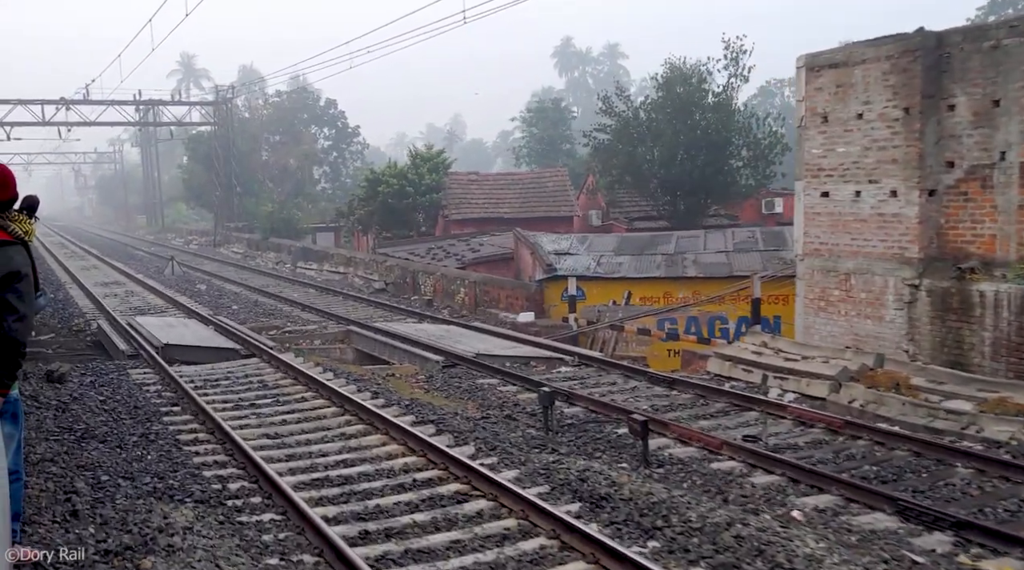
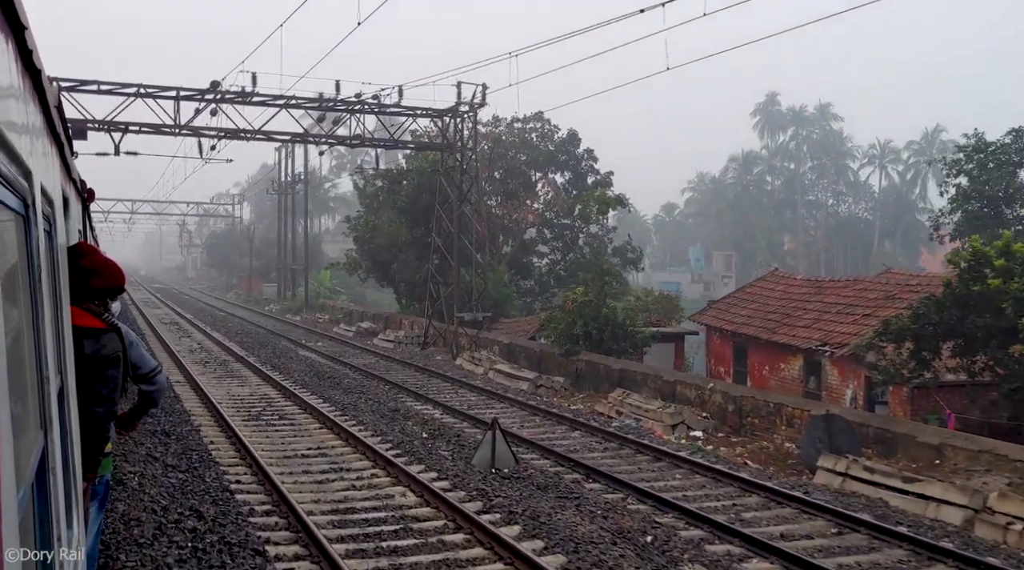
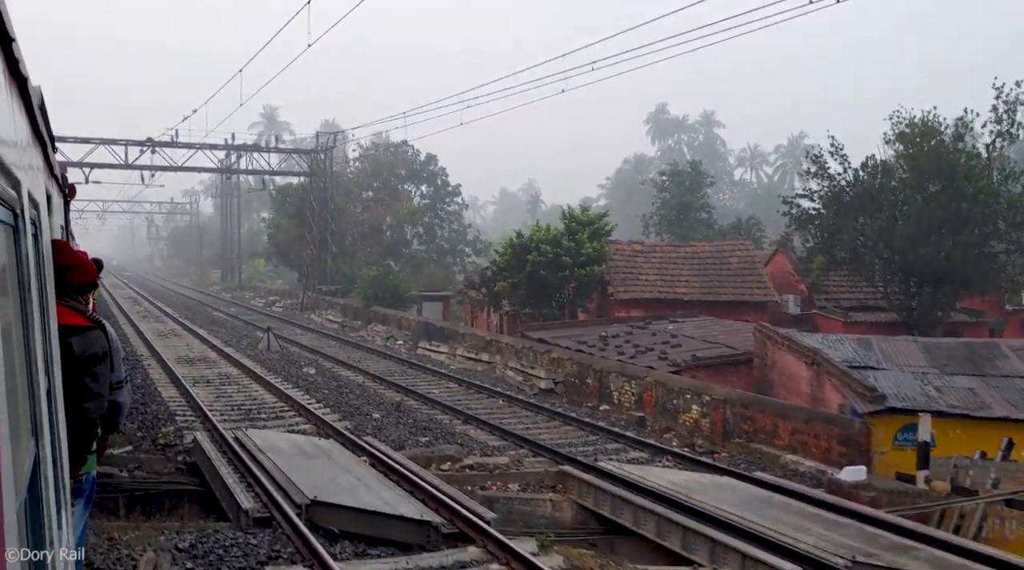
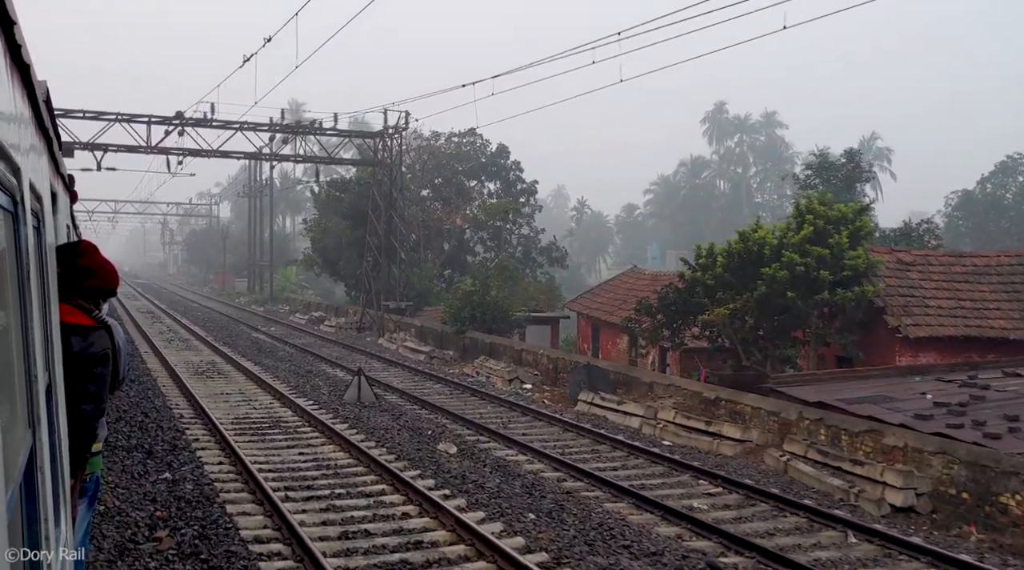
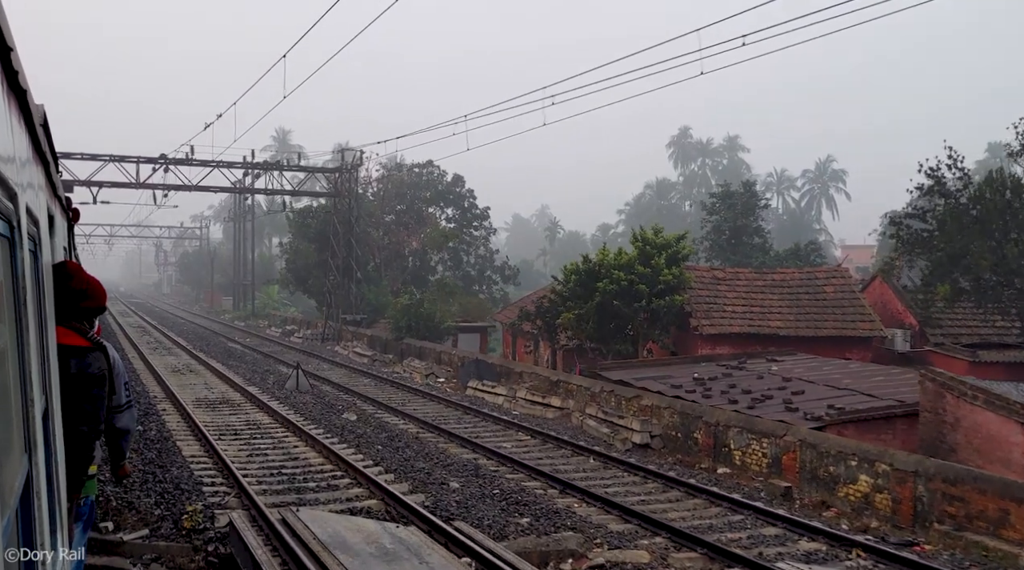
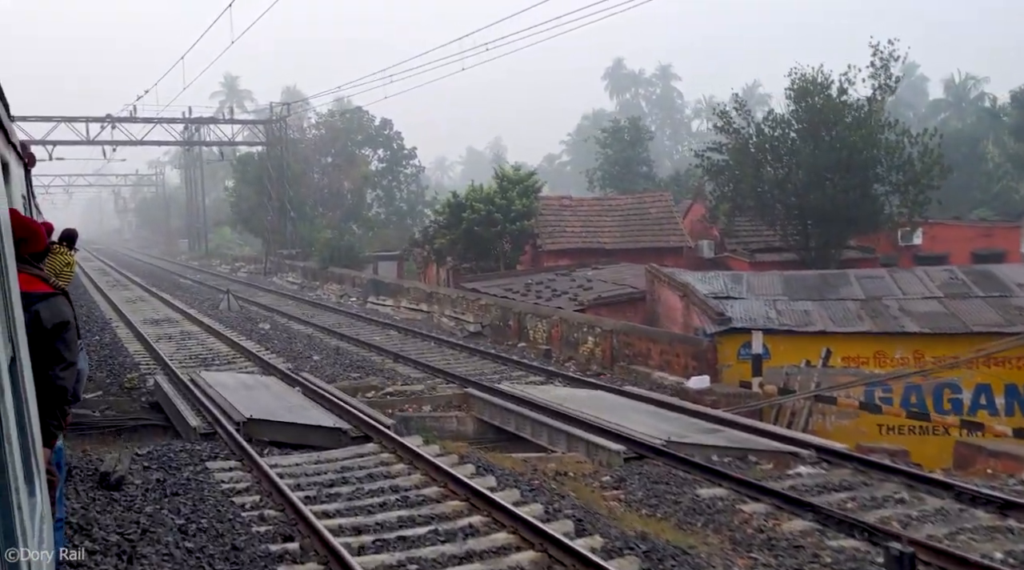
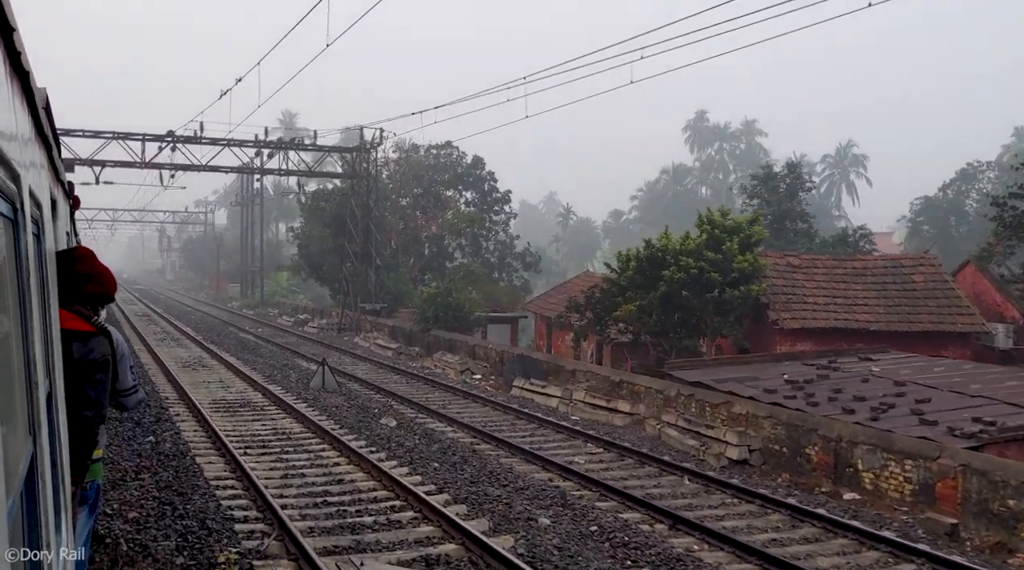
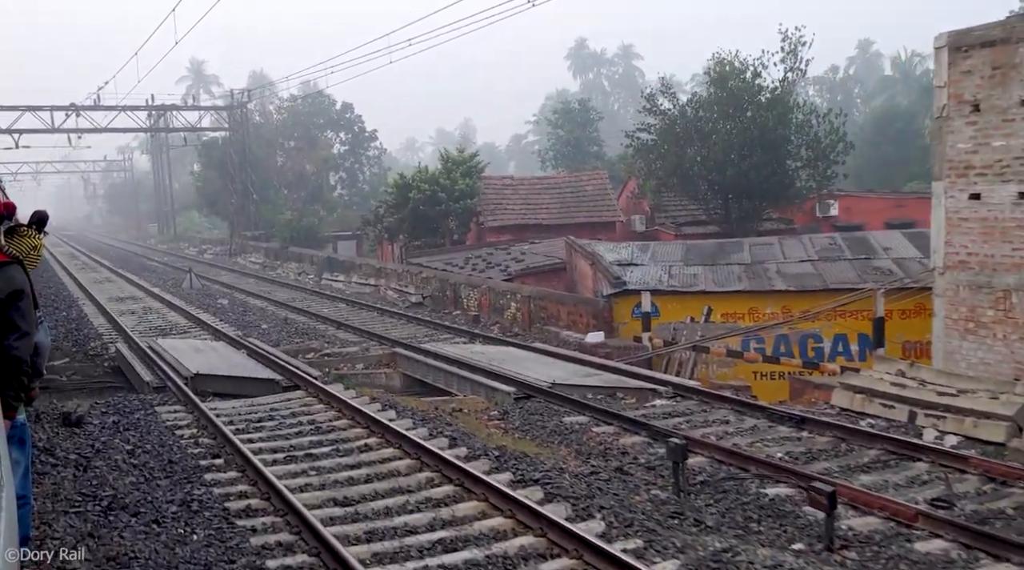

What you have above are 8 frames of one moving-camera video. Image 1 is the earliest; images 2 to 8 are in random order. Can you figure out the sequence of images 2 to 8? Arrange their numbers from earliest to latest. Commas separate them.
8, 6, 3, 5, 7, 4, 2
